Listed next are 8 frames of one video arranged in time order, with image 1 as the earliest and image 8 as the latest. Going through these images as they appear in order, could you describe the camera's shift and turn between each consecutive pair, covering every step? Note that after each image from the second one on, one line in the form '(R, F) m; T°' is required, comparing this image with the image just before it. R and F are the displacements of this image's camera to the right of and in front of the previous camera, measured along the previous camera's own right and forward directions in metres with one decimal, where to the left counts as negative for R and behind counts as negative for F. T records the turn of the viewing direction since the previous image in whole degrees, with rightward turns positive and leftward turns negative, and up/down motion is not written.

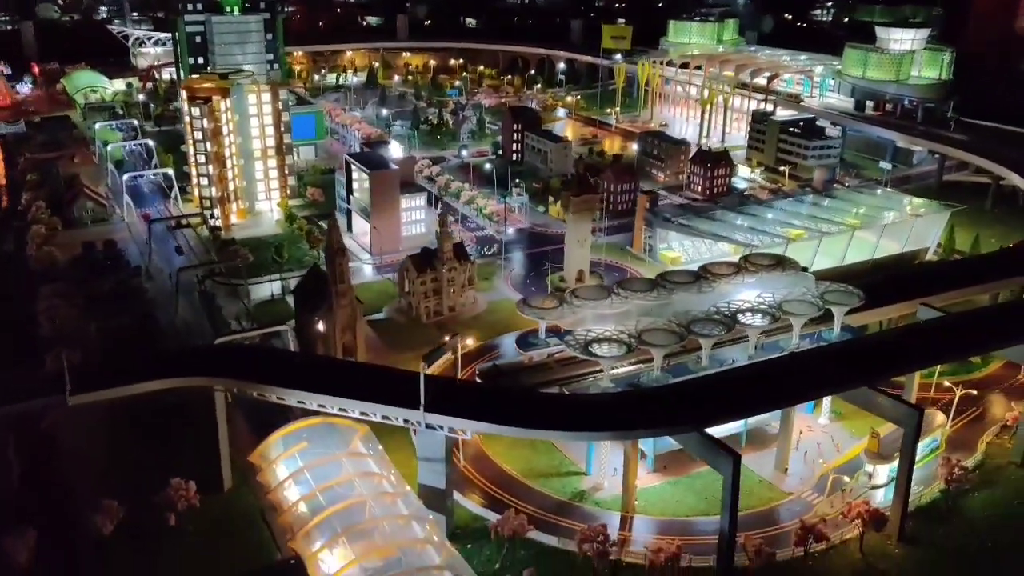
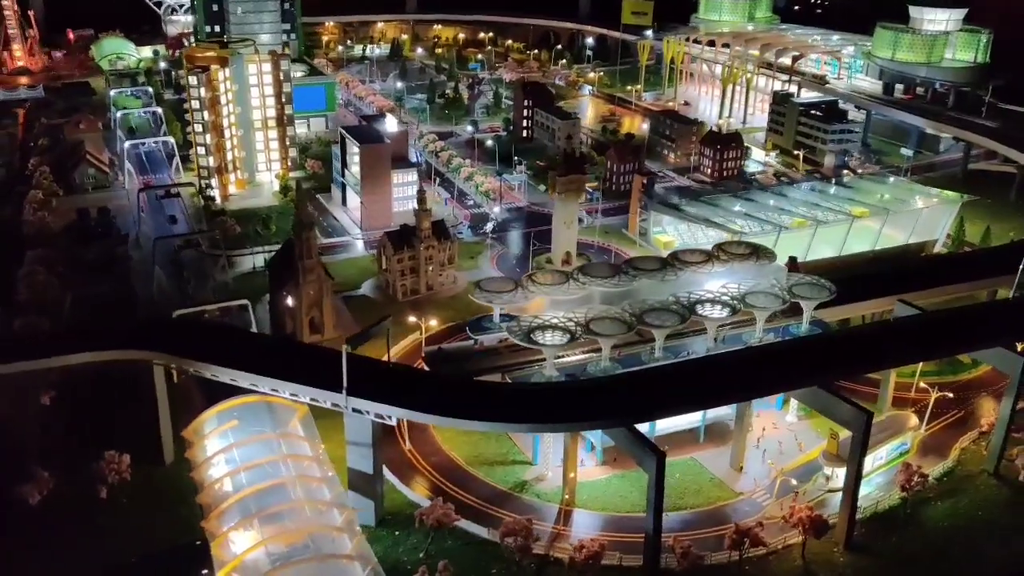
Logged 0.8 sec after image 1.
(+1.7, +0.6) m; -3°
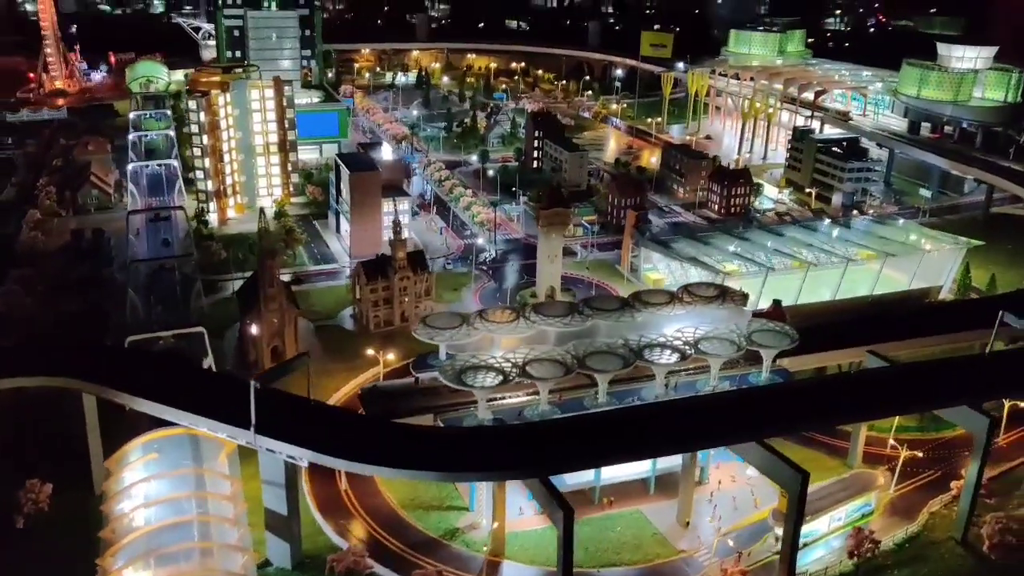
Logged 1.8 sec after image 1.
(+1.9, +0.6) m; -3°
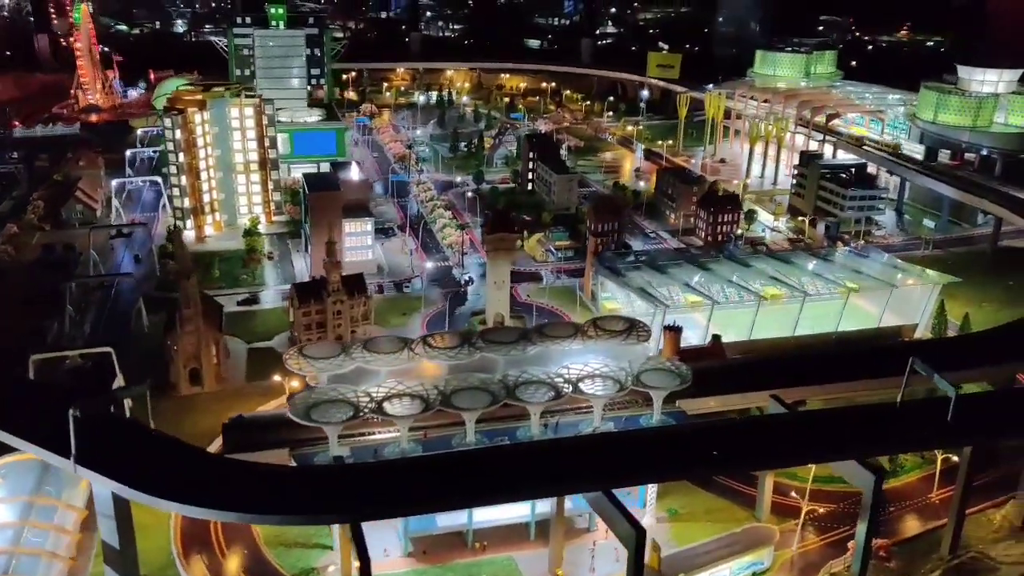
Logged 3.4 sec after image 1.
(+3.2, +0.9) m; -5°
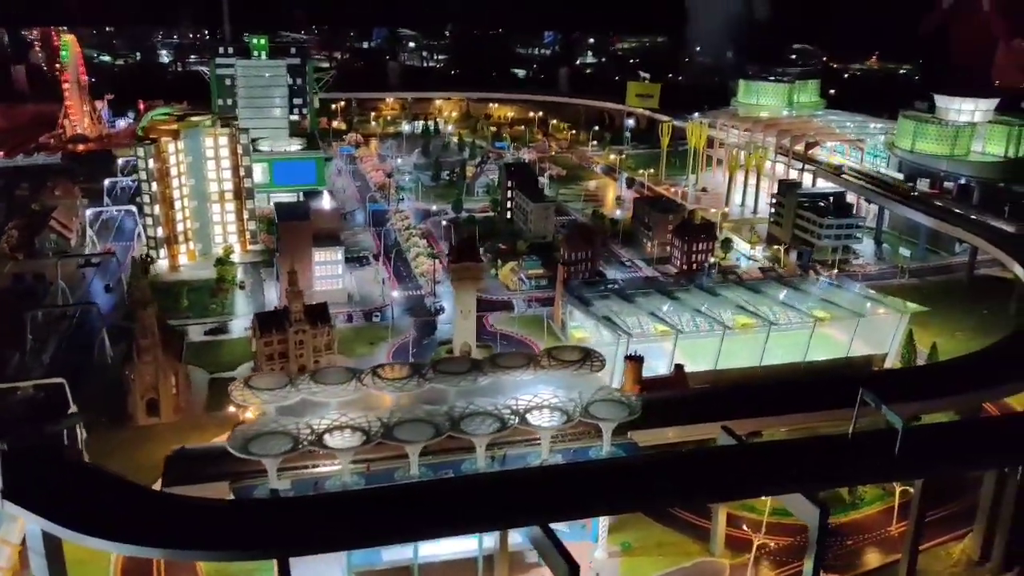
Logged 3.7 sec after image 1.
(+0.9, +0.2) m; 0°
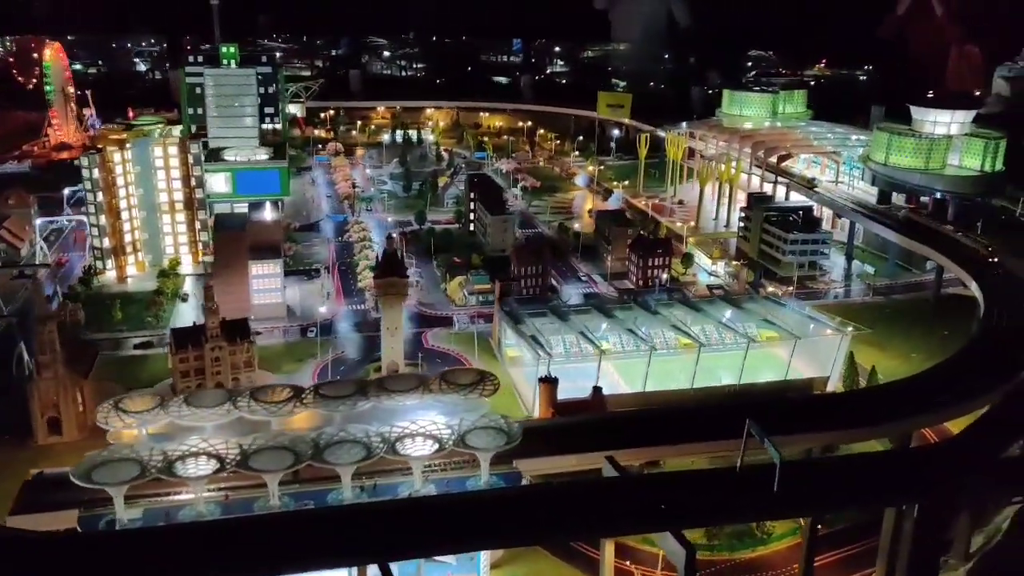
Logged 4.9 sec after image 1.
(+2.2, +0.8) m; -1°
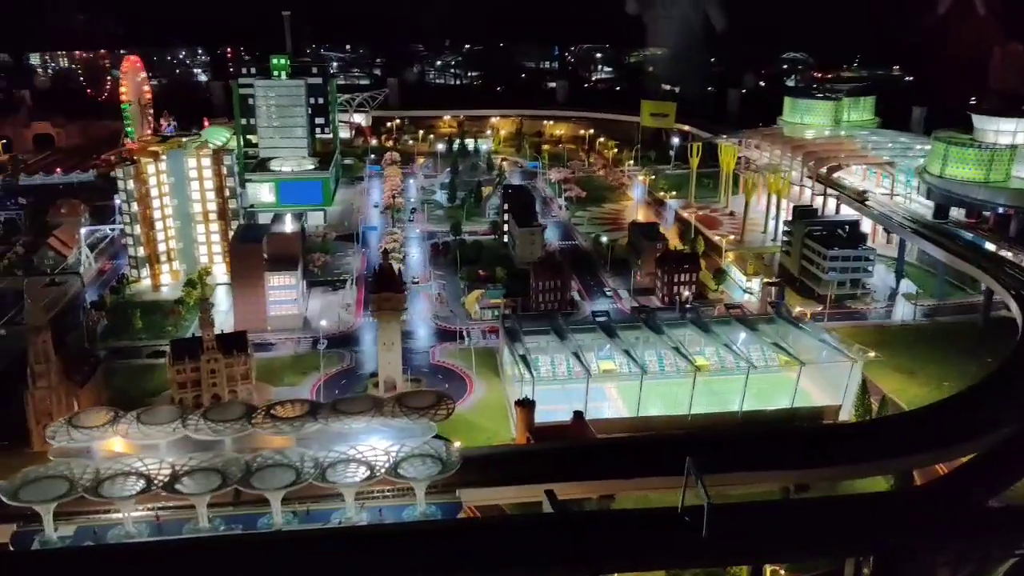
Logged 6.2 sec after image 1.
(+2.3, +0.6) m; -6°
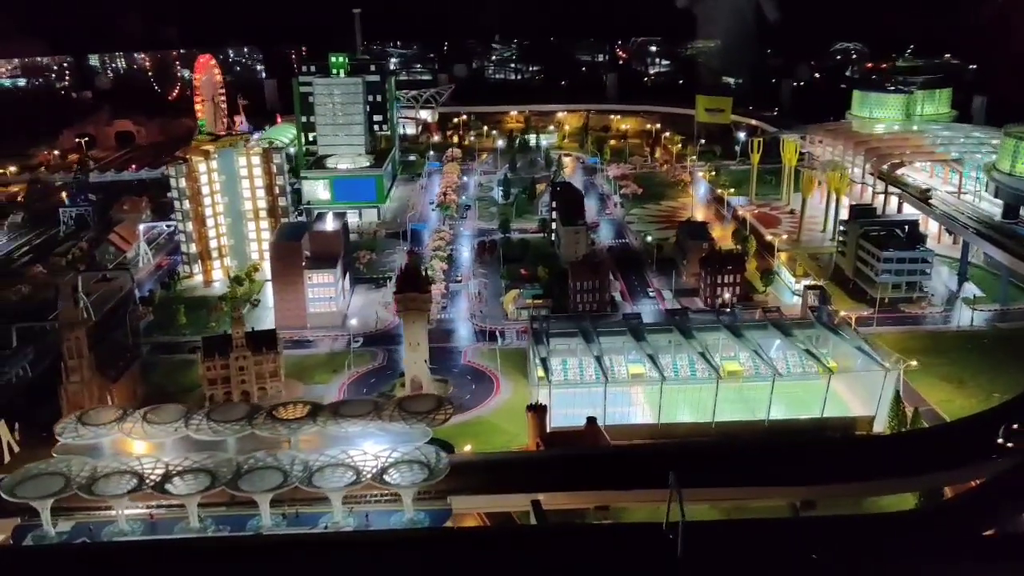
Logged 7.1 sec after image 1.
(+1.4, +0.3) m; -5°
